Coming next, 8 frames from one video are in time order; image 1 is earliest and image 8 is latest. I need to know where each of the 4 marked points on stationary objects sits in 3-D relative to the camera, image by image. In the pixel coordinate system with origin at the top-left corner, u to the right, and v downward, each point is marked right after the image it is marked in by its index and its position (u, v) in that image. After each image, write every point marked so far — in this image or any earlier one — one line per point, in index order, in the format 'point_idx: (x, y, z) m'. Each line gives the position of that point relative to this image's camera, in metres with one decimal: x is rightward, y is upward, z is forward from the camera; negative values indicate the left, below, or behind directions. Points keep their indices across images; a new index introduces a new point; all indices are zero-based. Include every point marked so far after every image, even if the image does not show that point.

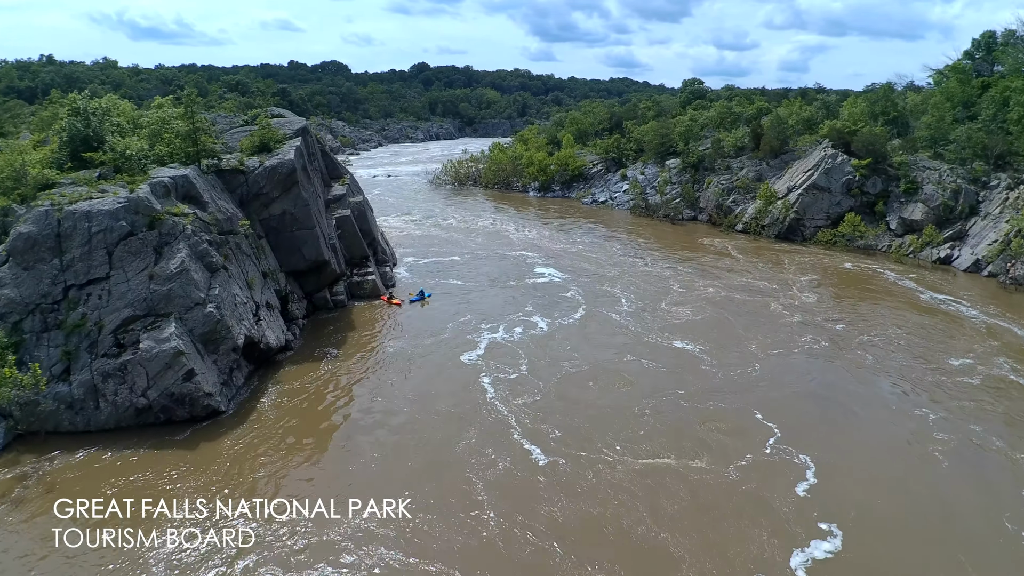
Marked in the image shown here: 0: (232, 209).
0: (-8.6, +2.3, +18.9) m
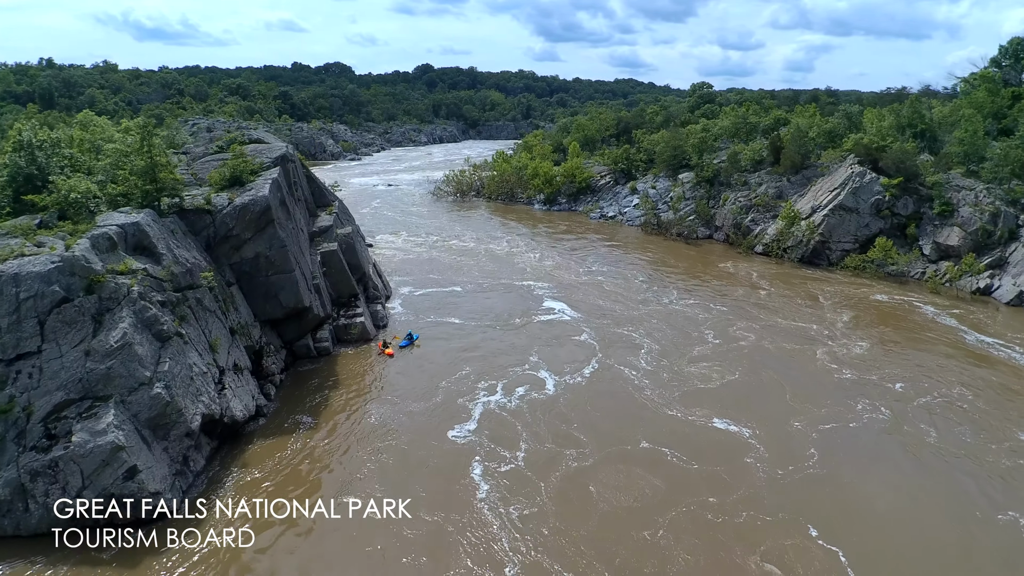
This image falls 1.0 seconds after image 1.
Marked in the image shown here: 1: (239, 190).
0: (-8.4, +0.8, +16.5) m
1: (-8.2, +2.9, +18.6) m
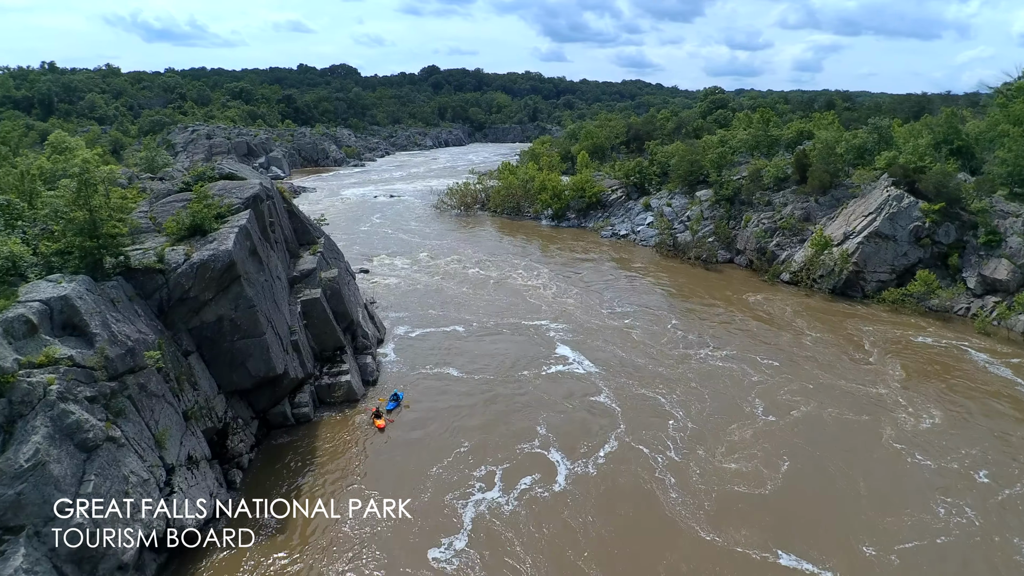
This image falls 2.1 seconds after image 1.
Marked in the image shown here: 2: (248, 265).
0: (-8.3, -1.0, +13.9) m
1: (-8.1, +1.2, +16.0) m
2: (-7.0, +0.6, +16.5) m
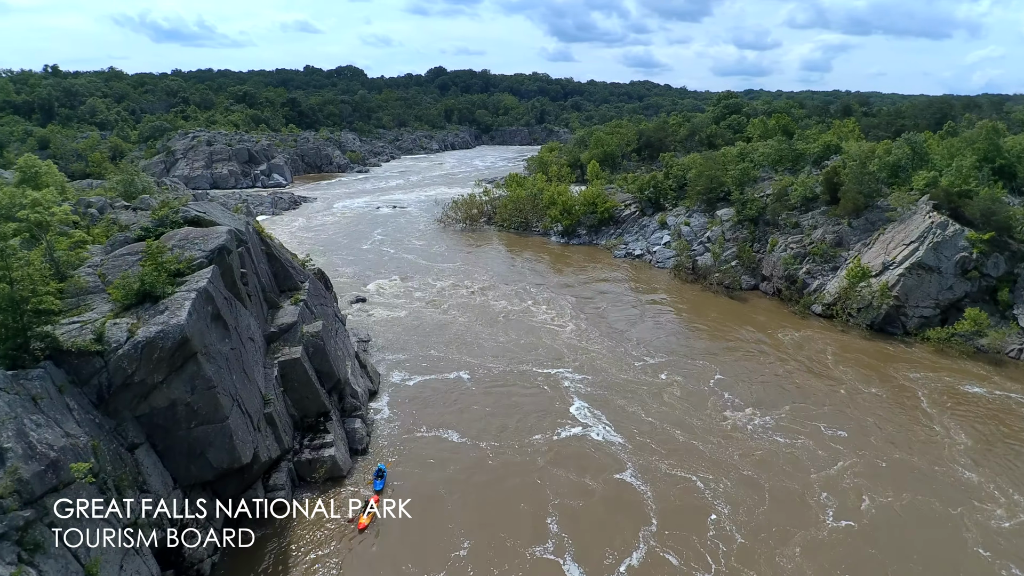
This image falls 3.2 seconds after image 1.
0: (-8.1, -2.6, +11.3) m
1: (-7.8, -0.5, +13.4) m
2: (-6.8, -1.0, +14.0) m
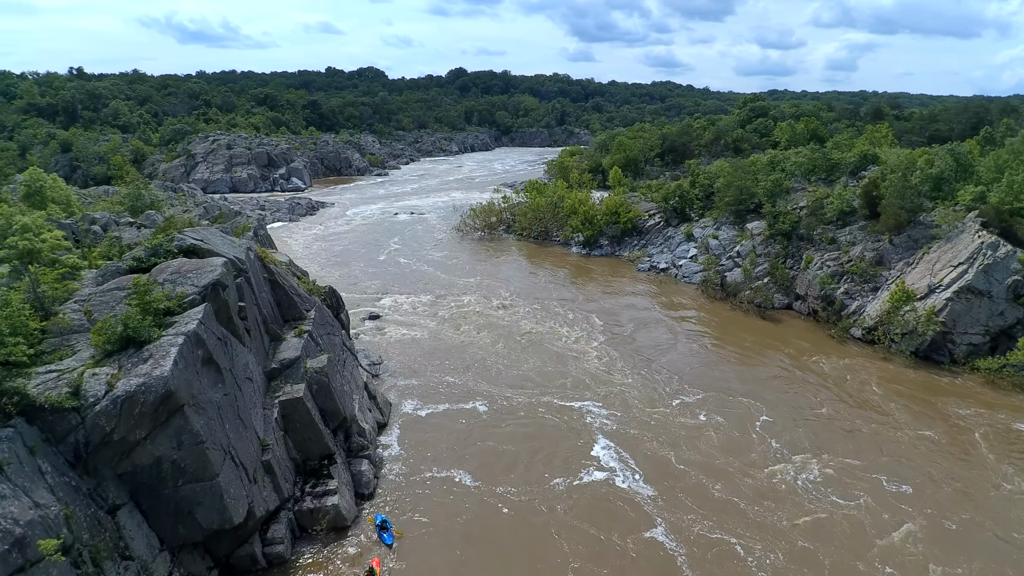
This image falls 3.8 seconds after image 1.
0: (-7.8, -3.5, +10.1) m
1: (-7.4, -1.4, +12.2) m
2: (-6.4, -1.9, +12.7) m
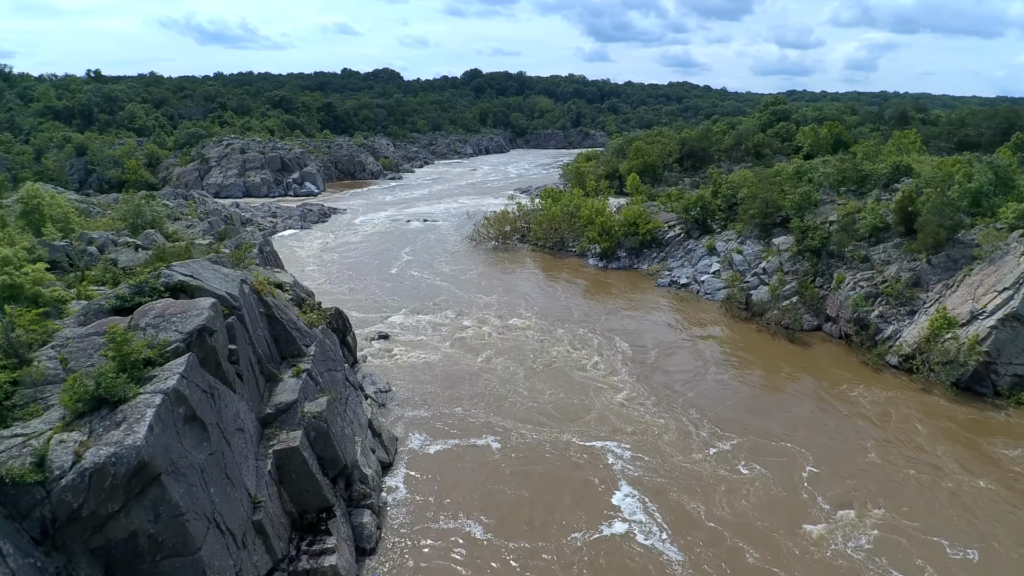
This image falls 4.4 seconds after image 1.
0: (-7.6, -4.4, +8.9) m
1: (-7.2, -2.3, +10.9) m
2: (-6.1, -2.9, +11.4) m
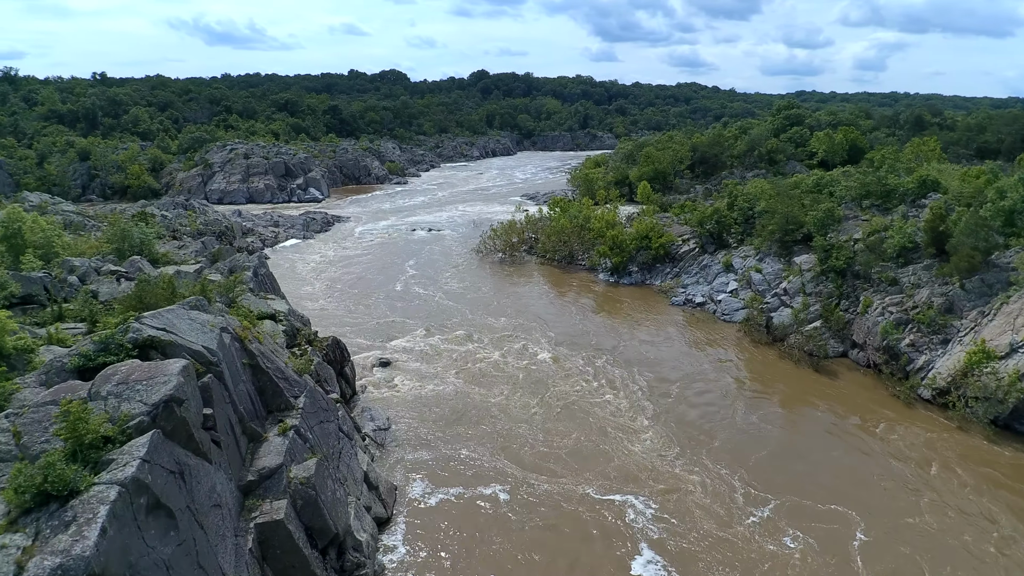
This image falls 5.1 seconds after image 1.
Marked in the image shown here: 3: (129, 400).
0: (-7.4, -5.6, +7.4) m
1: (-7.0, -3.5, +9.4) m
2: (-5.9, -4.0, +9.9) m
3: (-6.9, -2.0, +11.3) m
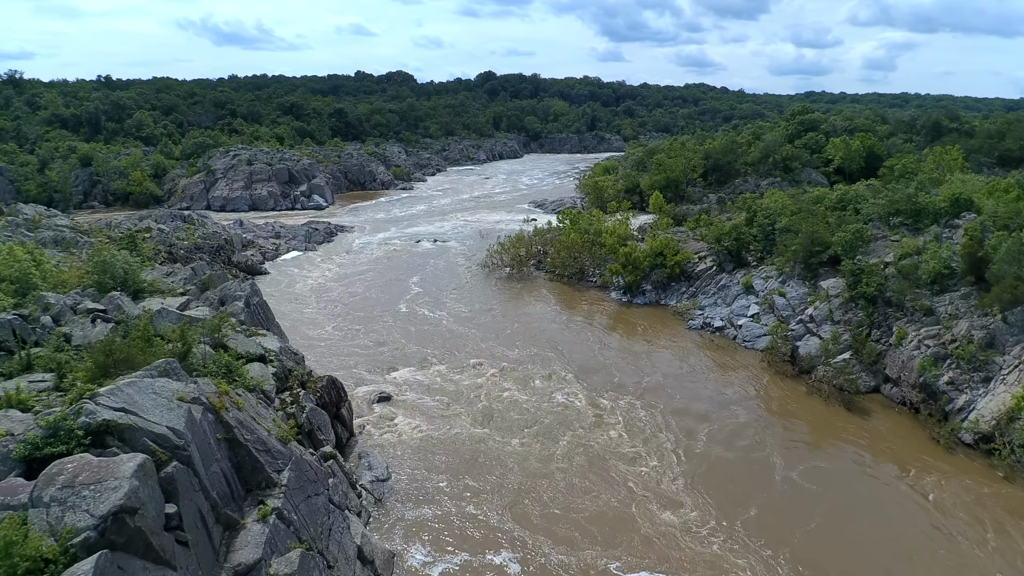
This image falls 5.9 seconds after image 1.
0: (-7.3, -6.9, +5.6) m
1: (-6.8, -4.8, +7.6) m
2: (-5.7, -5.4, +8.1) m
3: (-6.7, -3.4, +9.5) m
